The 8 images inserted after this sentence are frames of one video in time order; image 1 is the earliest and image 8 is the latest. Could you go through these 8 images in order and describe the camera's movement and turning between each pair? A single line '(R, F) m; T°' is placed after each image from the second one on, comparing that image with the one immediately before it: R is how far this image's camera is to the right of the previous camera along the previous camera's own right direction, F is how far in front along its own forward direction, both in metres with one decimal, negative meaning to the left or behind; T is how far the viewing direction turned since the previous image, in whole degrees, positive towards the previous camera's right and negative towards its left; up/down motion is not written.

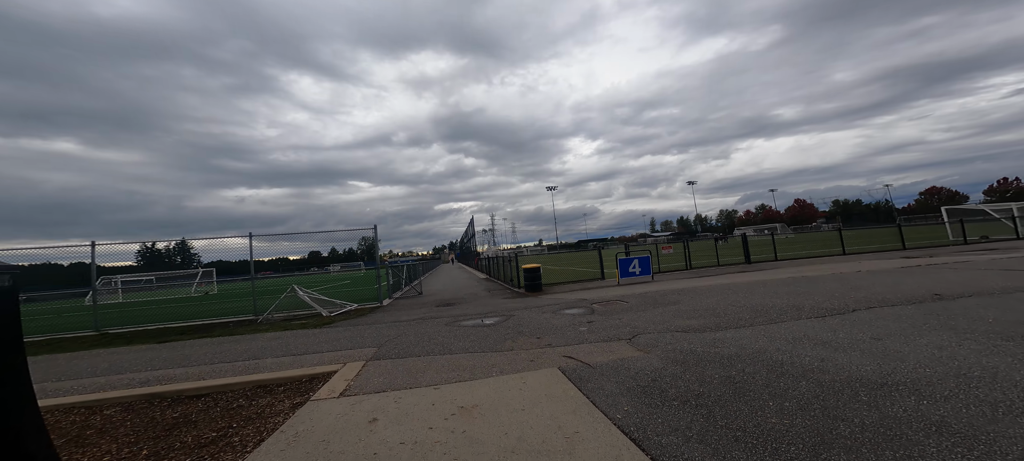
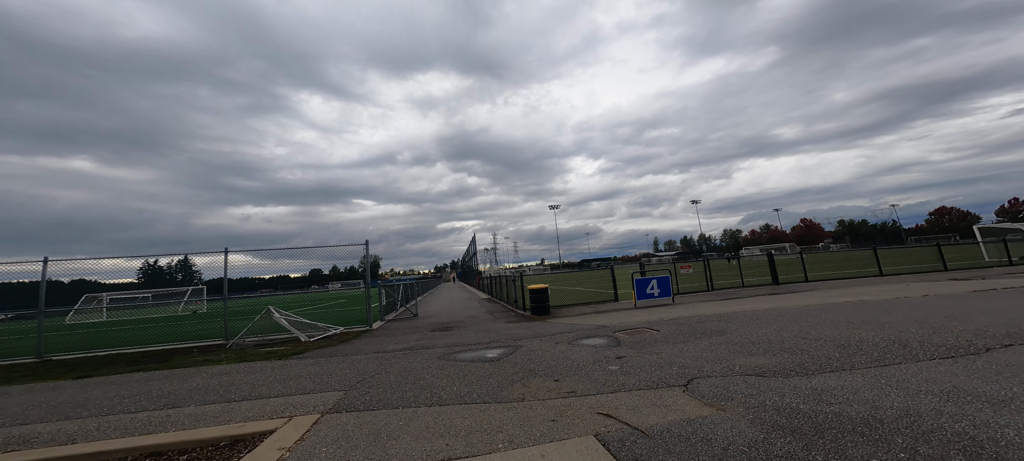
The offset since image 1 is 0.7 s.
(-0.1, +1.3) m; 0°
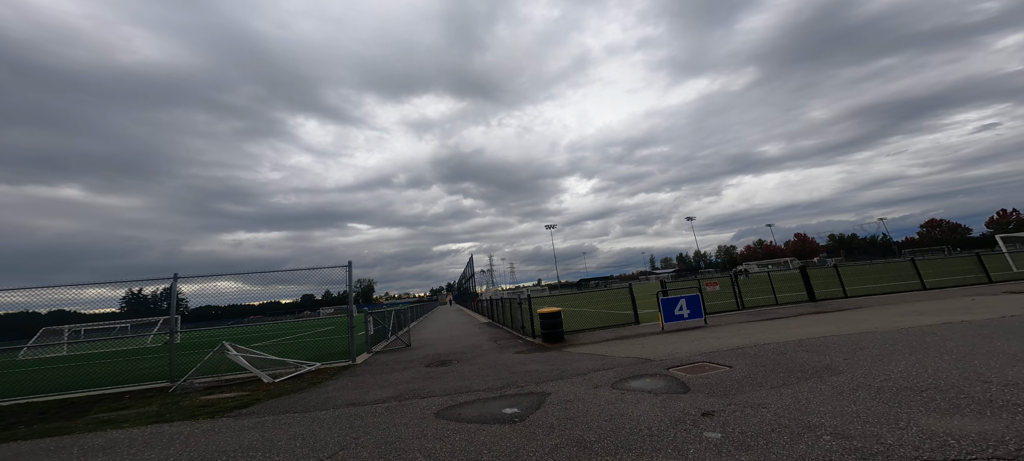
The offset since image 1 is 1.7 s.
(-0.4, +1.6) m; +1°
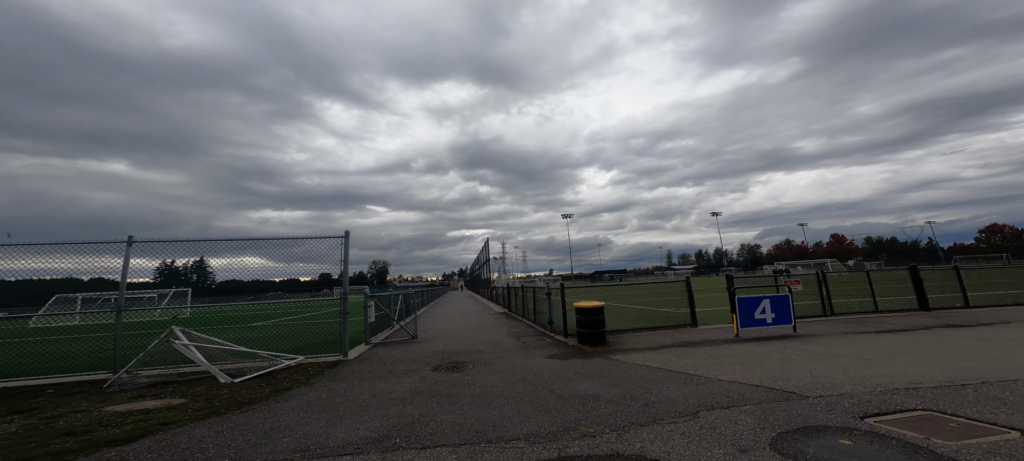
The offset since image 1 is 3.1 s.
(-0.5, +2.3) m; -2°
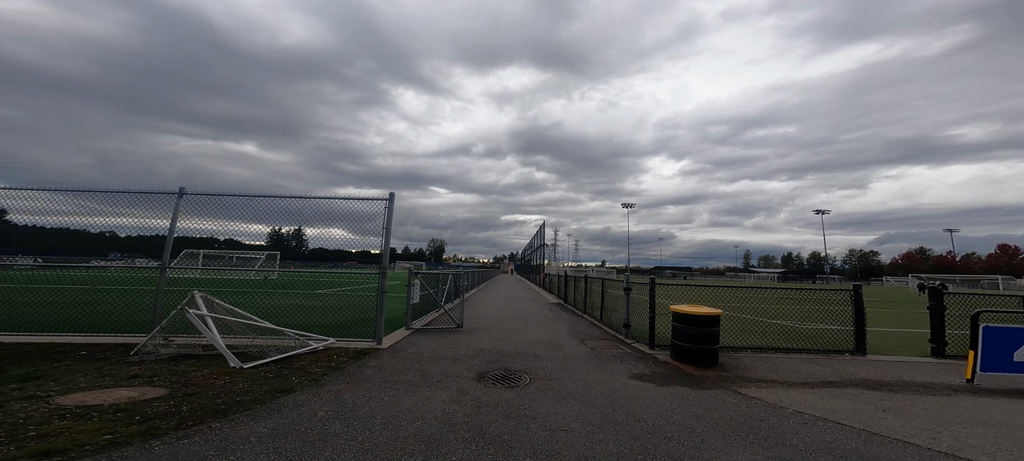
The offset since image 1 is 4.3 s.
(-0.5, +2.2) m; -9°
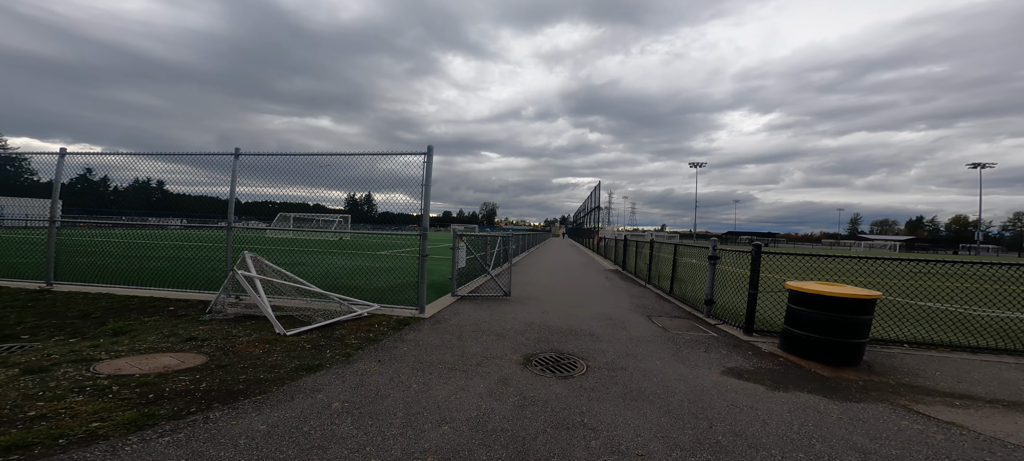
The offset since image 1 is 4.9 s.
(+0.1, +1.2) m; -10°
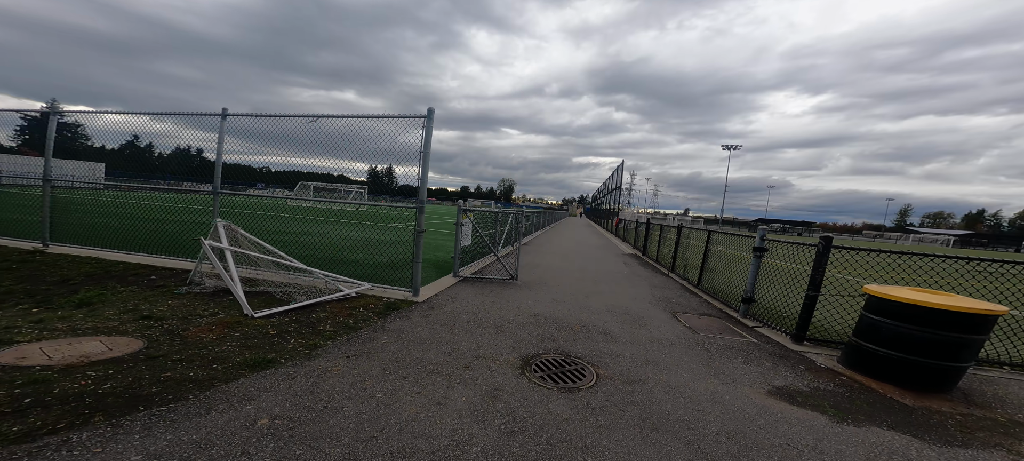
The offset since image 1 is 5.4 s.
(+0.2, +1.1) m; -3°
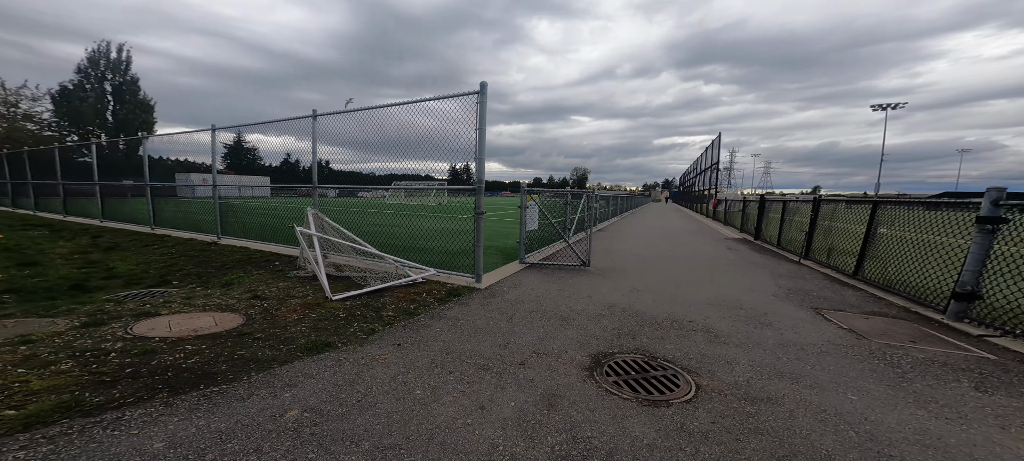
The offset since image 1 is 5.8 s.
(+0.4, +0.8) m; -16°
